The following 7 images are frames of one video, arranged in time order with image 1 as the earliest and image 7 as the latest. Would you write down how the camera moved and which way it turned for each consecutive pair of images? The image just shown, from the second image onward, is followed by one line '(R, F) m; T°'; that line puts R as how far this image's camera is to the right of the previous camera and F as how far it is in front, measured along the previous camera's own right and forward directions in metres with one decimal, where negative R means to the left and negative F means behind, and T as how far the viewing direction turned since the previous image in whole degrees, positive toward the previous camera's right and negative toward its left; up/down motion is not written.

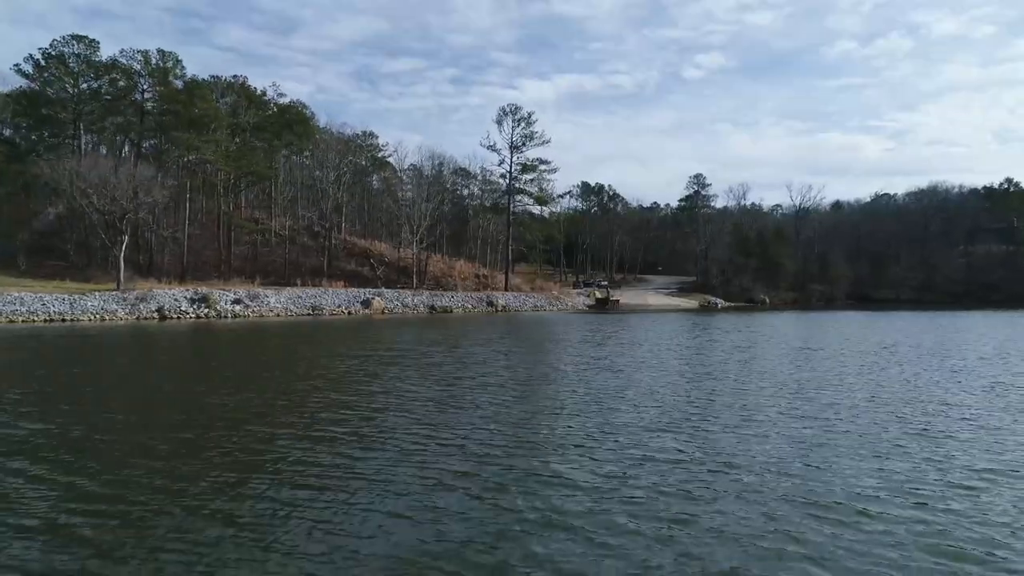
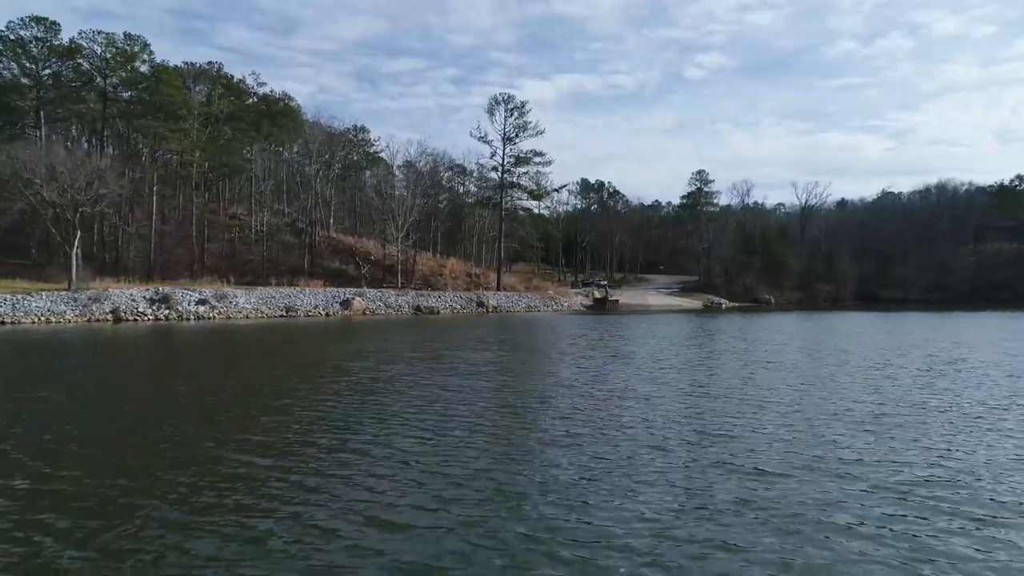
(+0.5, +2.5) m; 0°
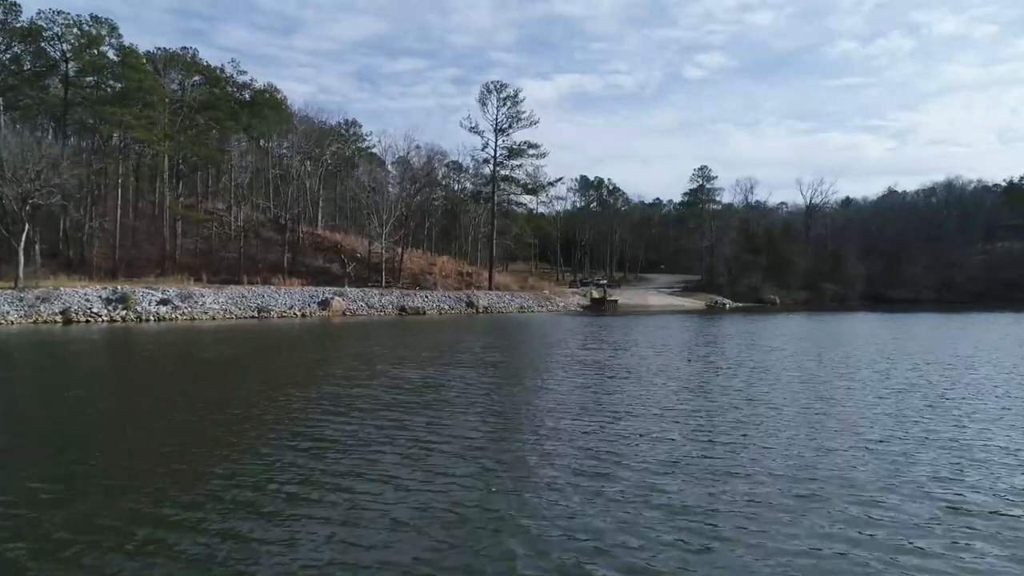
(+0.4, +2.3) m; 0°
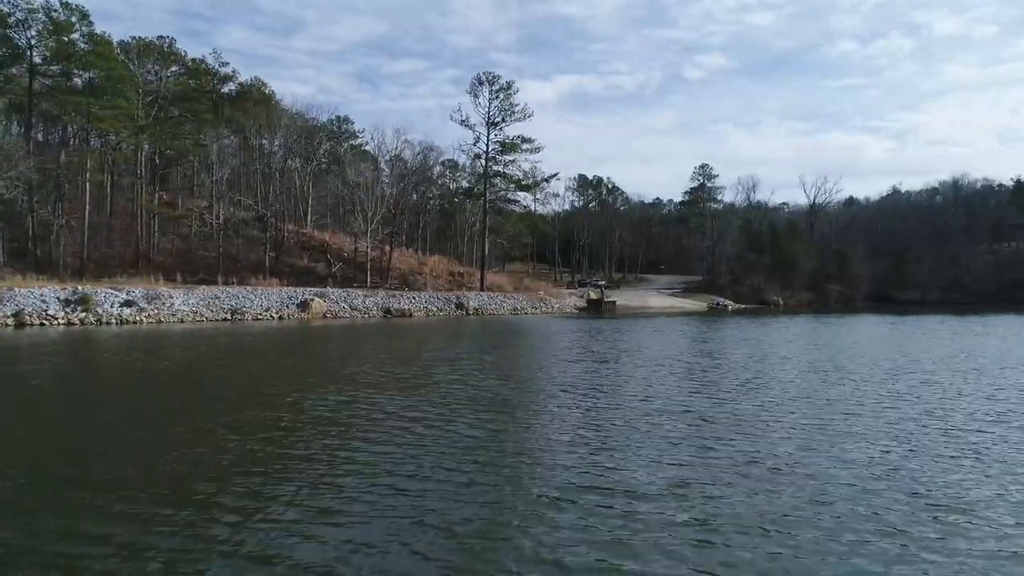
(+0.4, +1.8) m; 0°
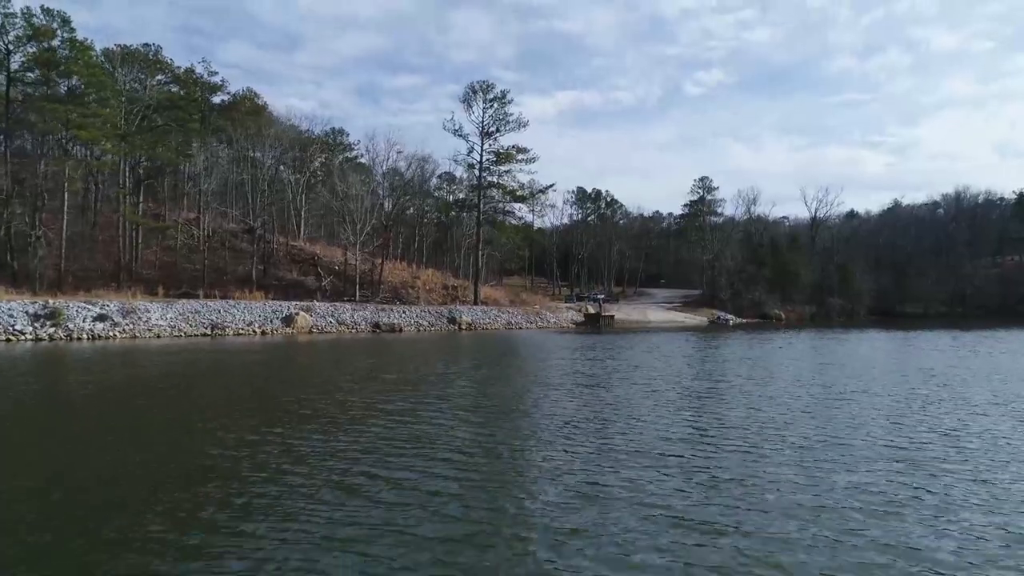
(+0.3, +1.1) m; 0°
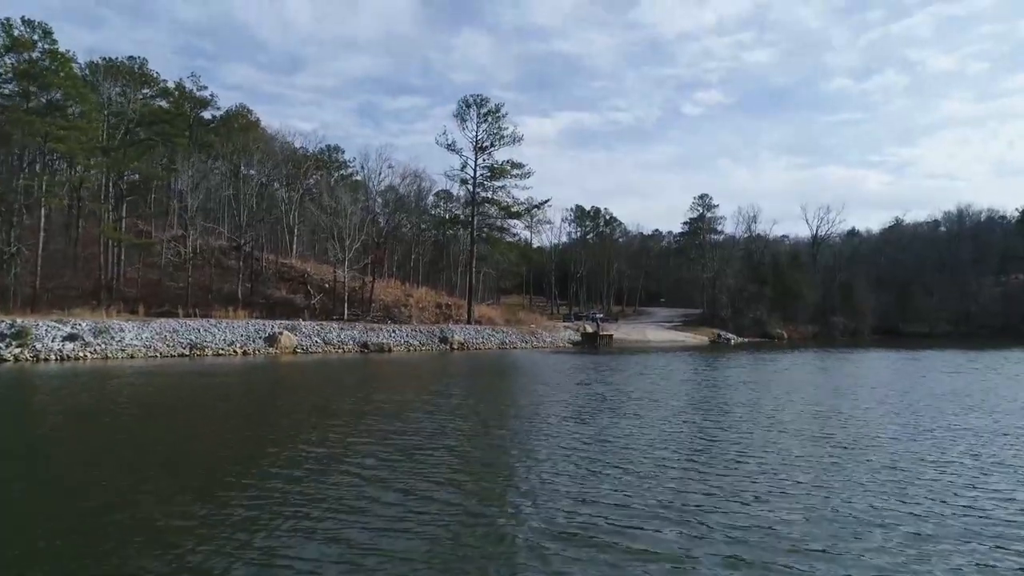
(+0.3, +1.1) m; 0°
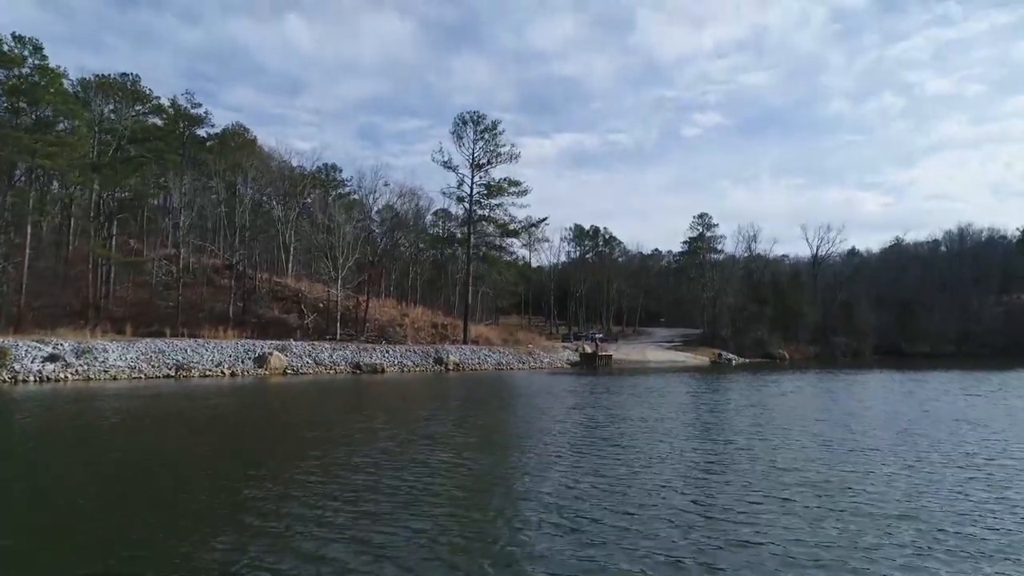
(+0.1, +0.7) m; 0°
